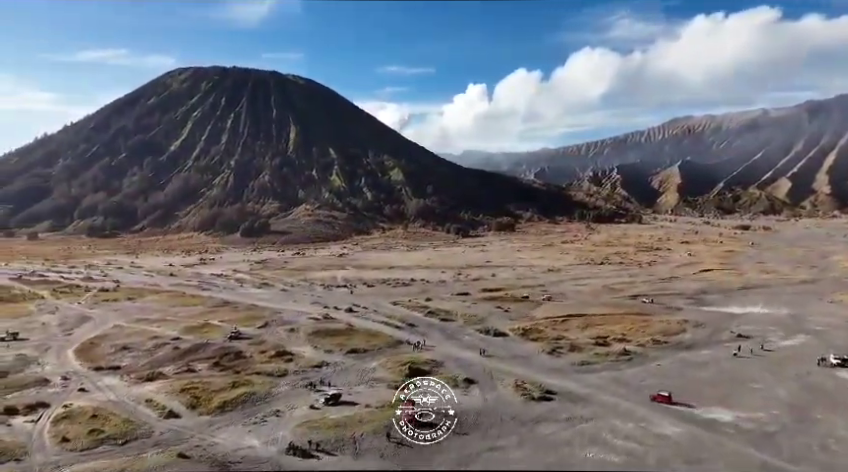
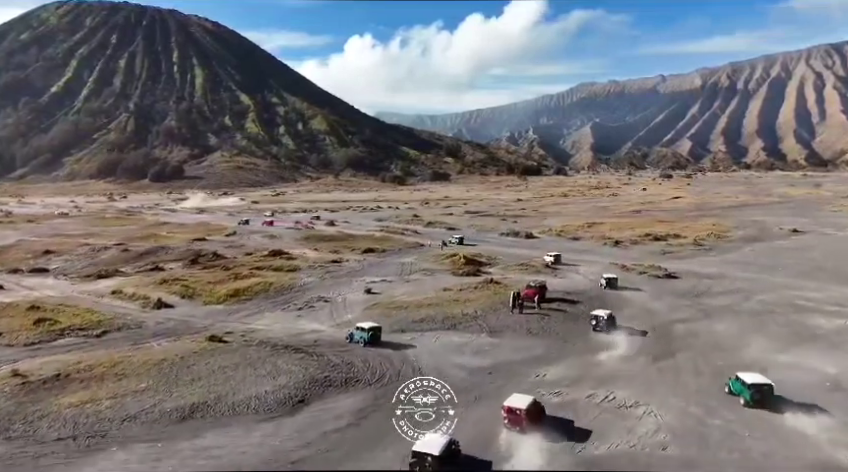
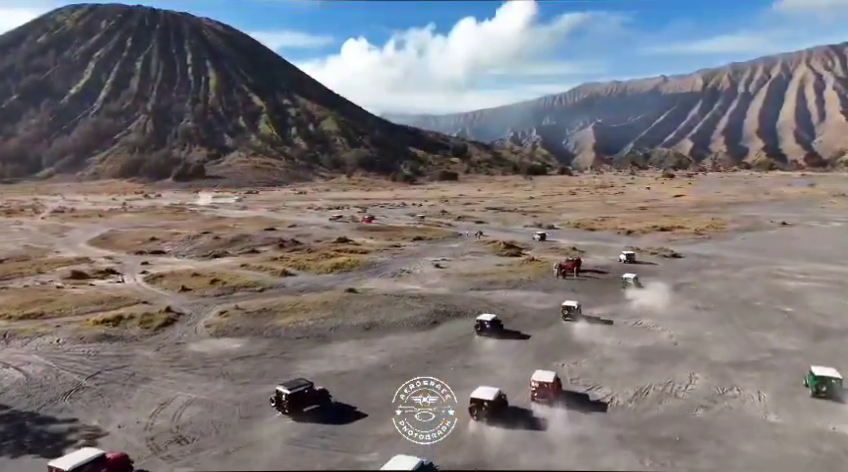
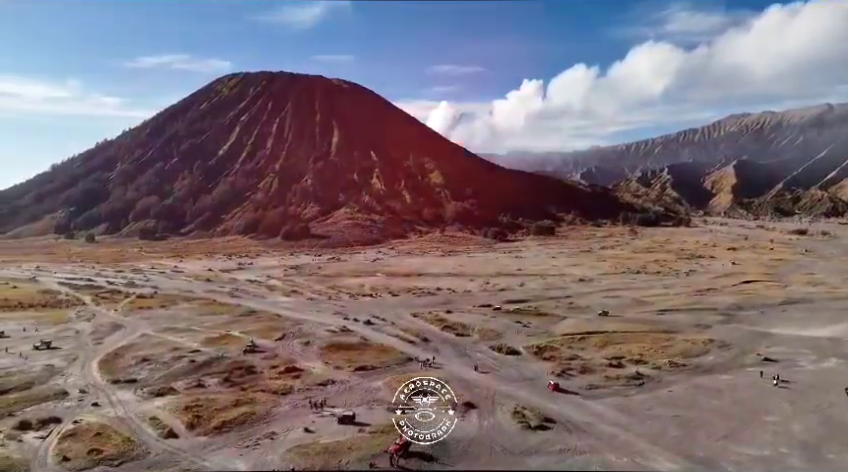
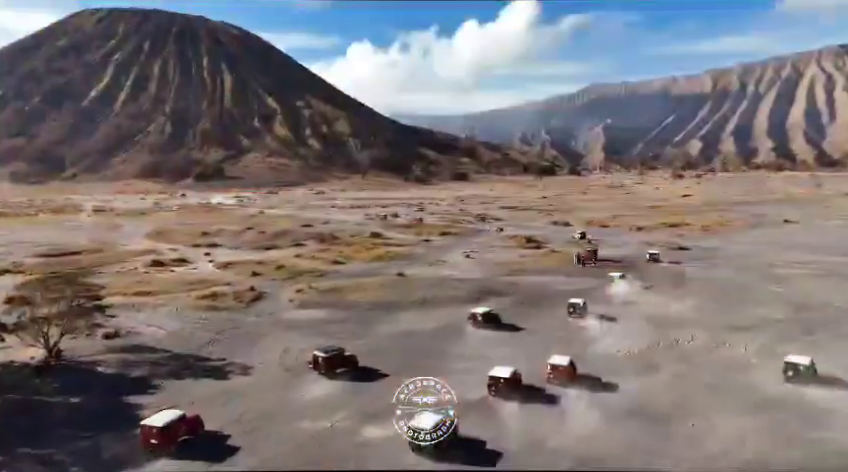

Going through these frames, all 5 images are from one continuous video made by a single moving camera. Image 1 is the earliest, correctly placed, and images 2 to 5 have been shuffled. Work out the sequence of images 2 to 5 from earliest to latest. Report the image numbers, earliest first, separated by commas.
4, 5, 3, 2
